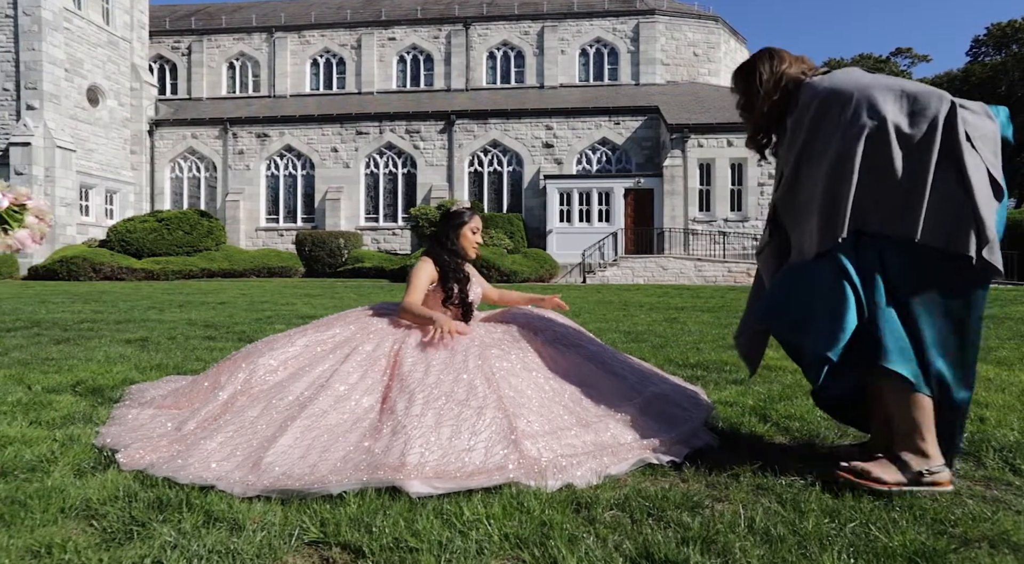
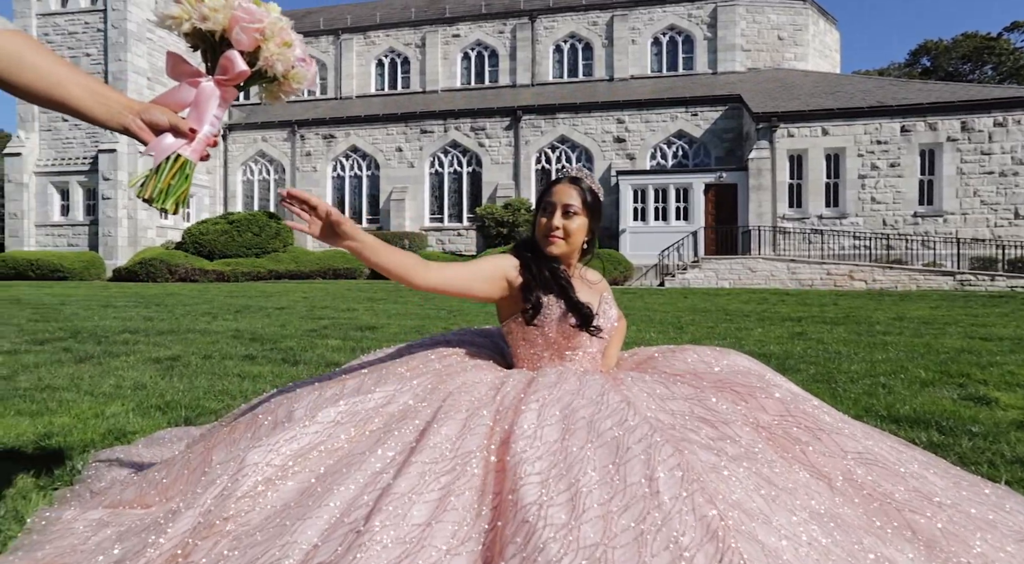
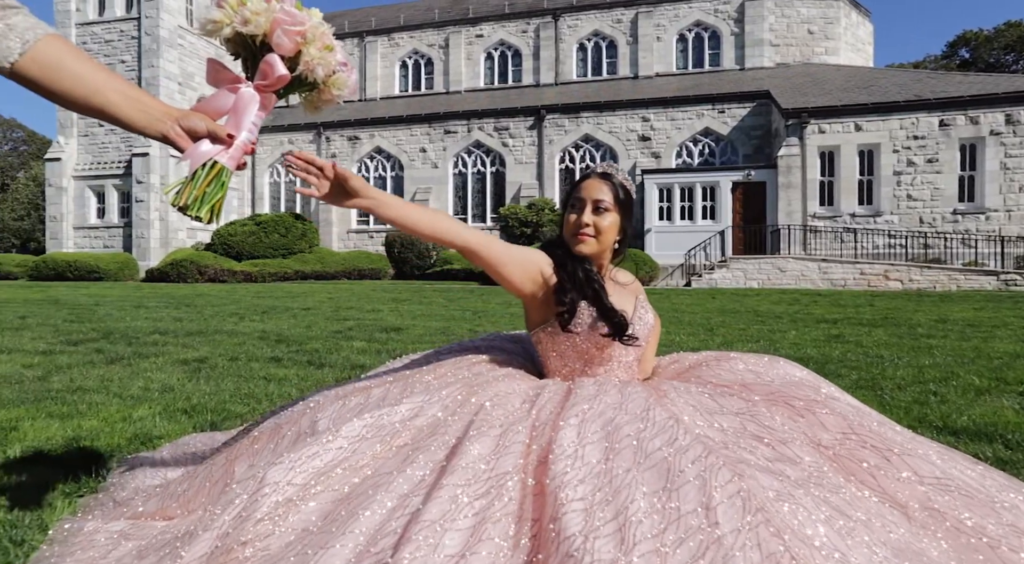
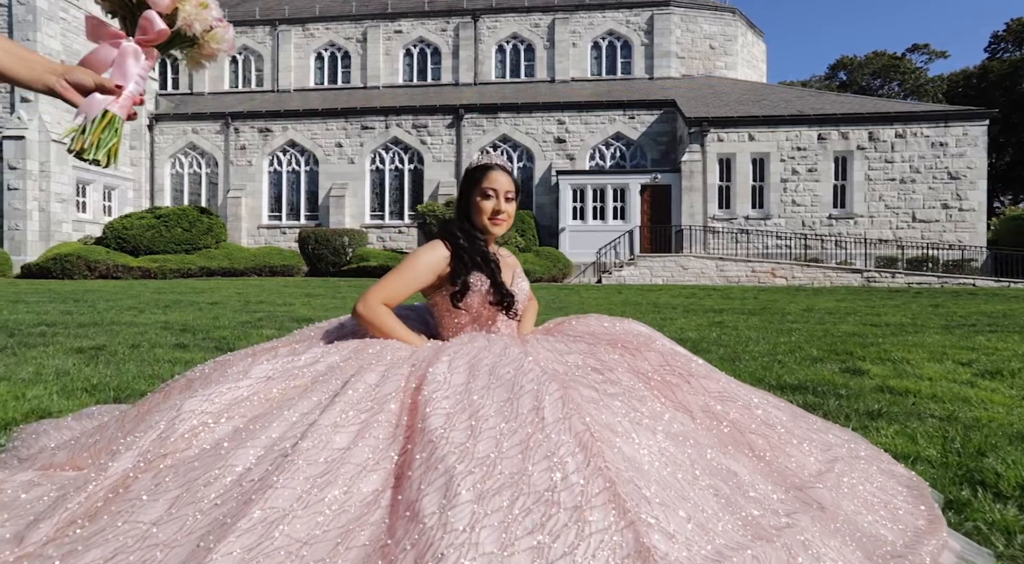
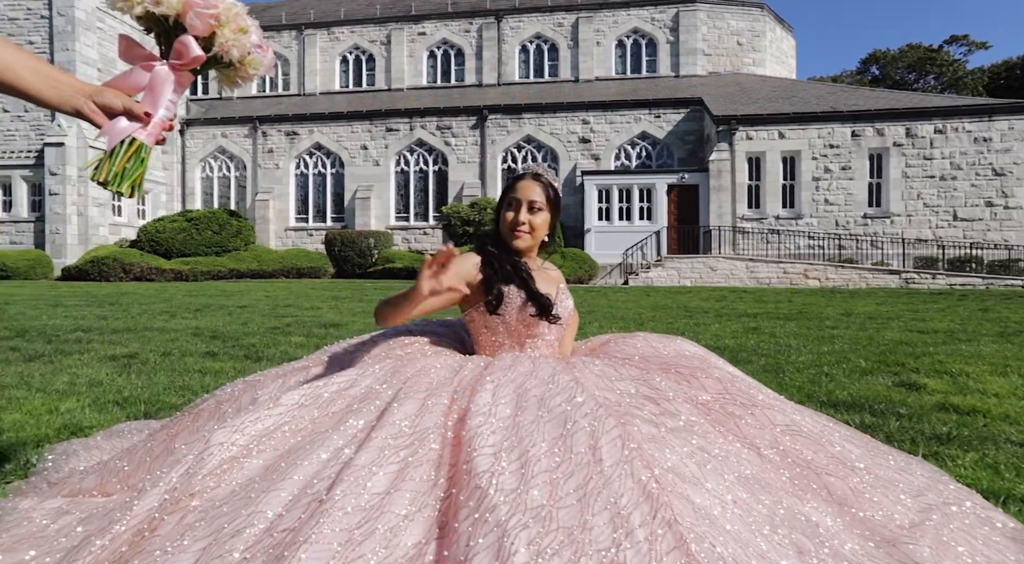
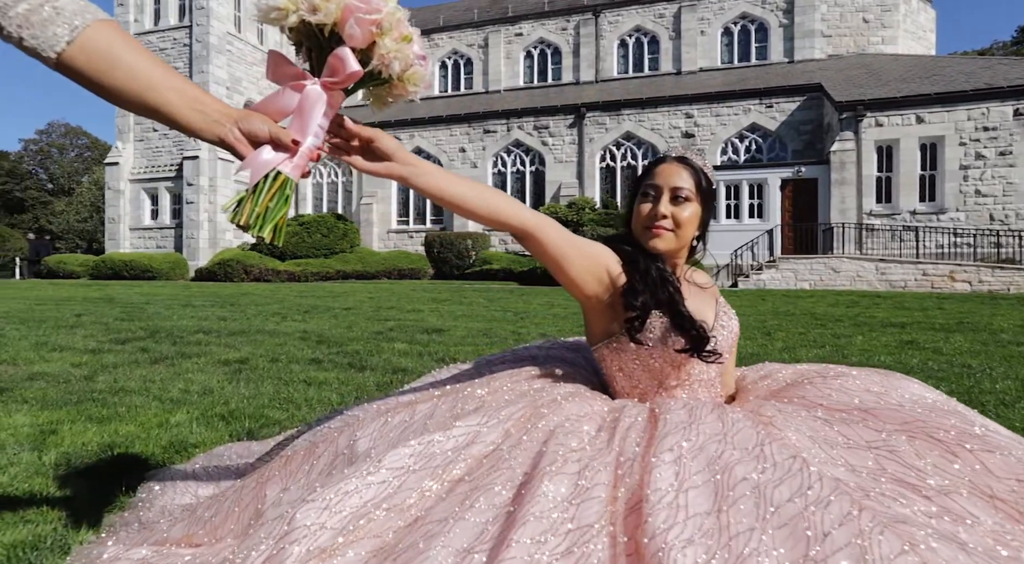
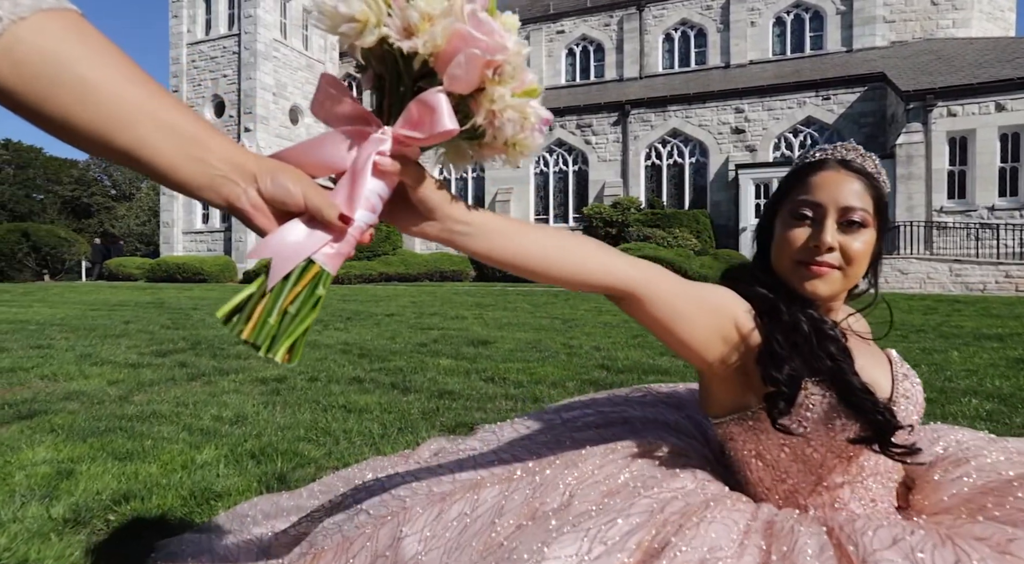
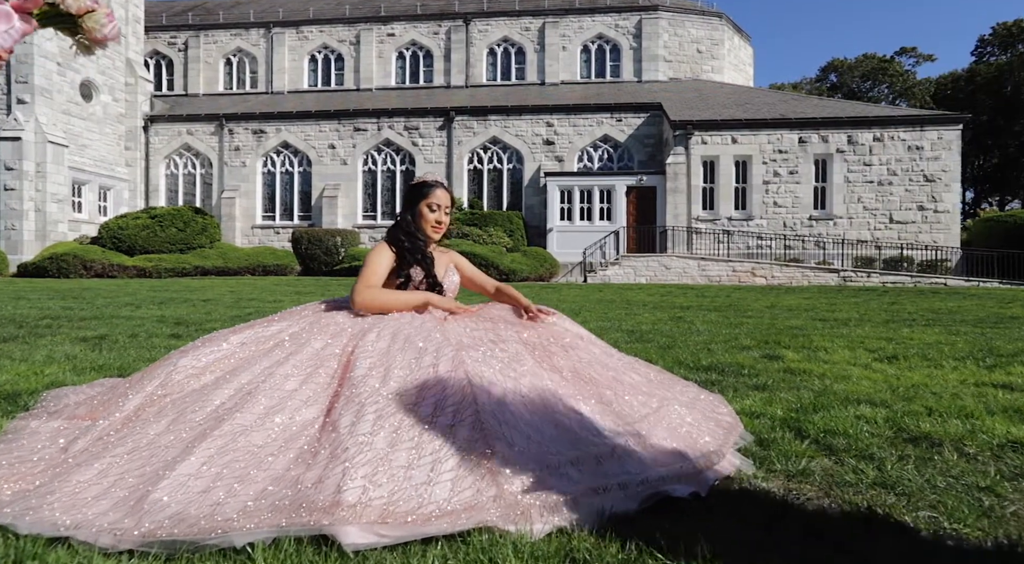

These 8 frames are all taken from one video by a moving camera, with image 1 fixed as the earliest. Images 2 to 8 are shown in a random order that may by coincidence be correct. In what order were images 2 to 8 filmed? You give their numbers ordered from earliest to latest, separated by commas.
8, 4, 5, 2, 3, 6, 7
